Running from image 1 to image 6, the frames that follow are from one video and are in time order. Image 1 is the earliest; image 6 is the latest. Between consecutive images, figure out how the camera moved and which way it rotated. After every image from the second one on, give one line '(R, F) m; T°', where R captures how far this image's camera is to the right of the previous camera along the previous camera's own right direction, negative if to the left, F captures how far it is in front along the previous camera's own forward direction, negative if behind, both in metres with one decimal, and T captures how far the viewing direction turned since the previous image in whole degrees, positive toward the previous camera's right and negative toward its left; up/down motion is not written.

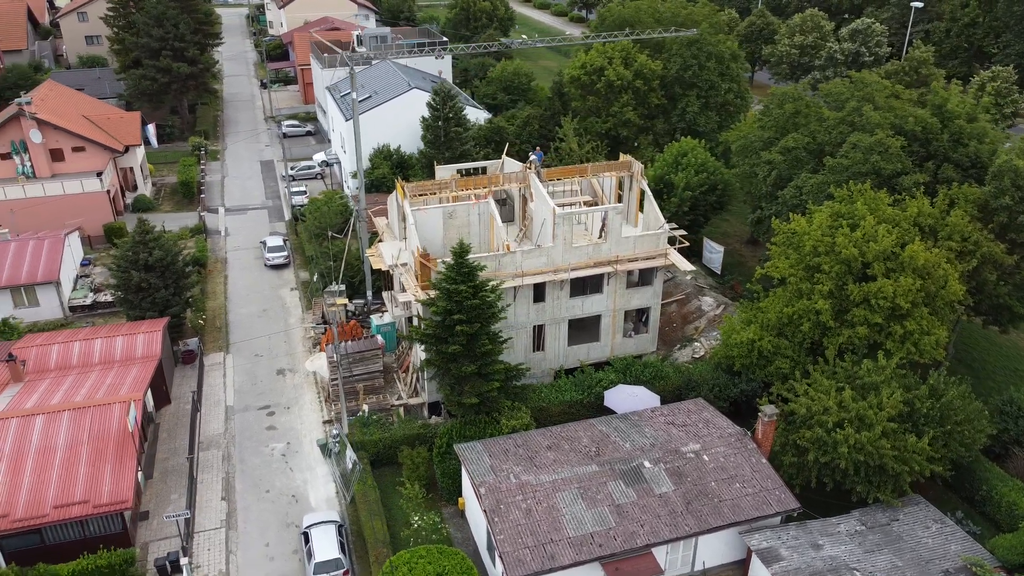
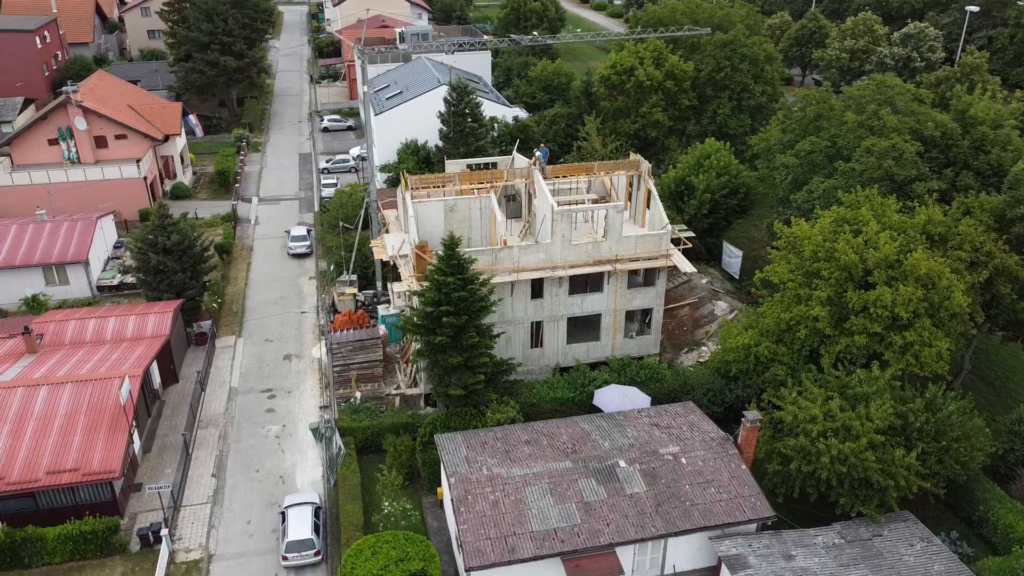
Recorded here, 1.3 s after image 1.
(+2.6, 0.0) m; -4°
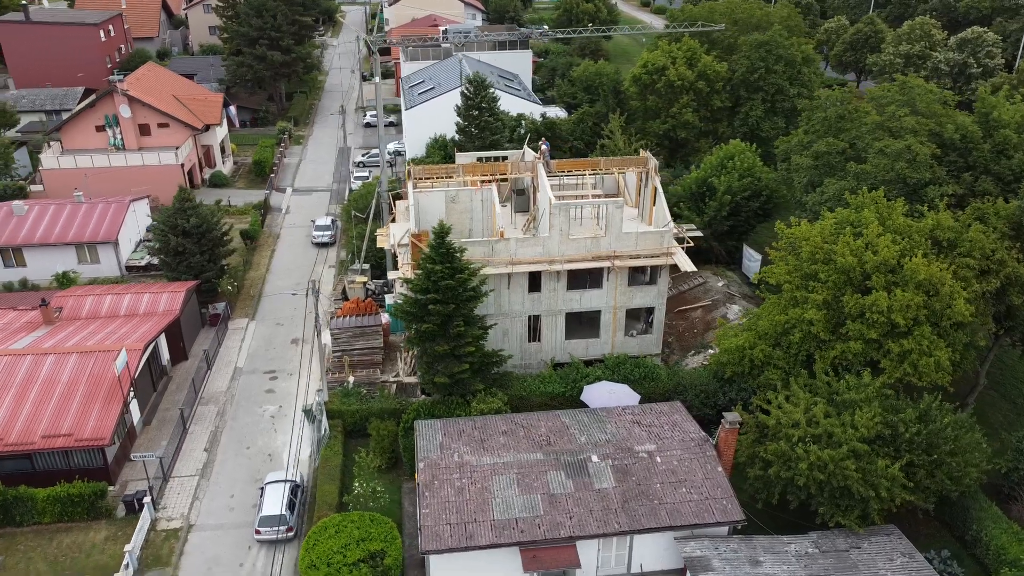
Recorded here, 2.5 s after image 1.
(+2.7, +0.1) m; -5°
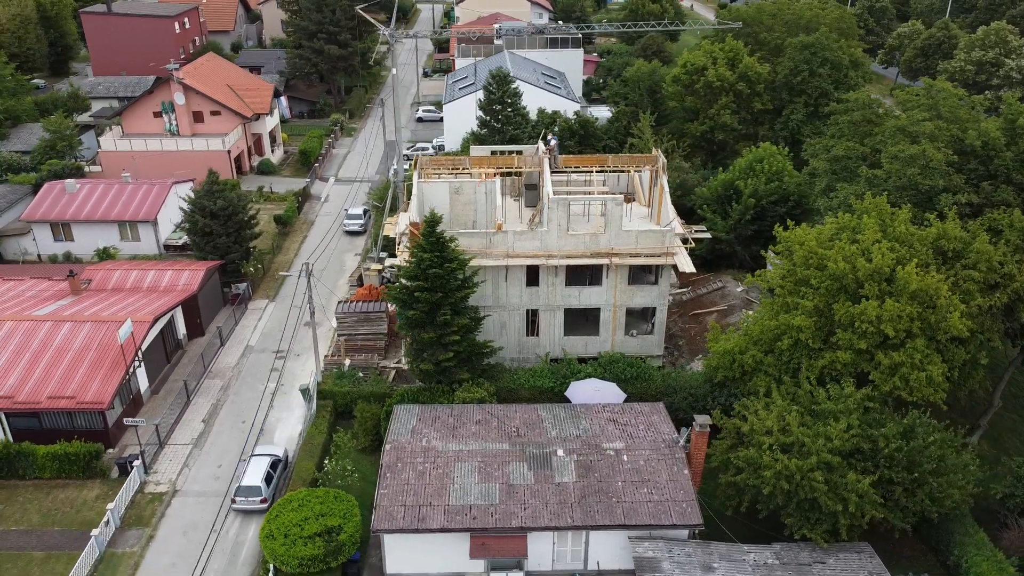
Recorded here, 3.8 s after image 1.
(+3.3, 0.0) m; -6°
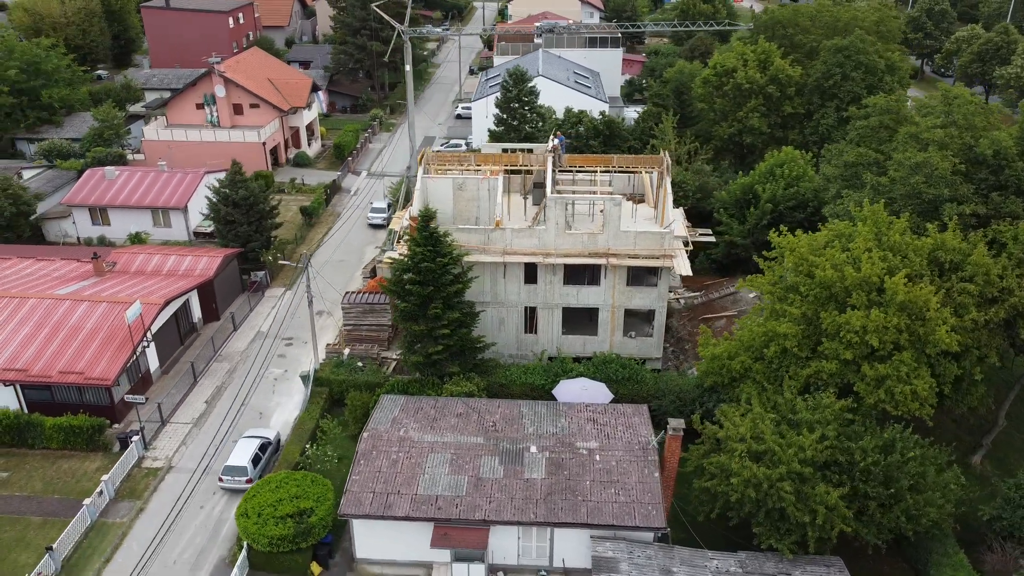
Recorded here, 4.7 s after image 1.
(+2.6, -0.2) m; -4°
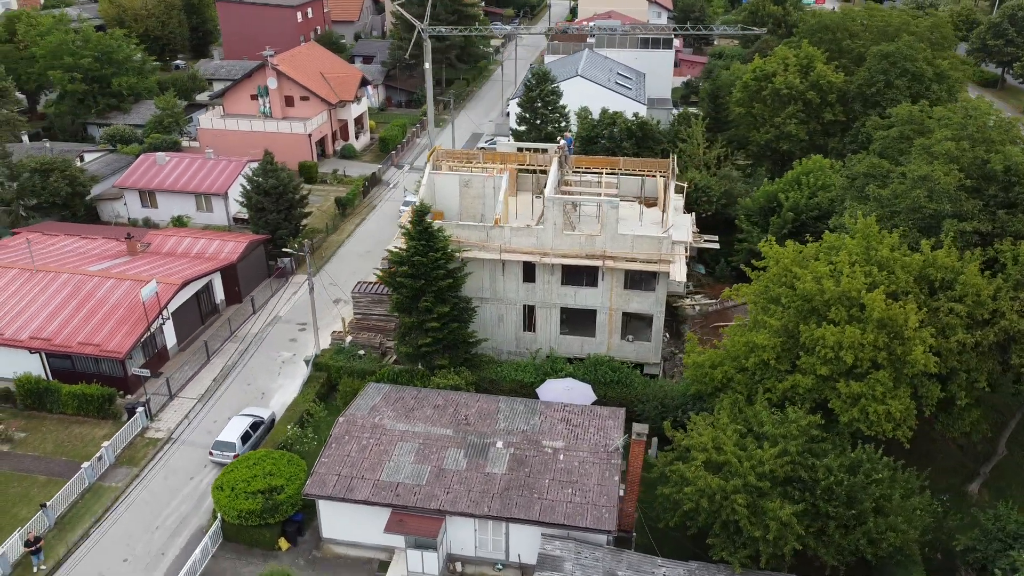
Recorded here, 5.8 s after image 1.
(+3.3, -0.2) m; -6°
